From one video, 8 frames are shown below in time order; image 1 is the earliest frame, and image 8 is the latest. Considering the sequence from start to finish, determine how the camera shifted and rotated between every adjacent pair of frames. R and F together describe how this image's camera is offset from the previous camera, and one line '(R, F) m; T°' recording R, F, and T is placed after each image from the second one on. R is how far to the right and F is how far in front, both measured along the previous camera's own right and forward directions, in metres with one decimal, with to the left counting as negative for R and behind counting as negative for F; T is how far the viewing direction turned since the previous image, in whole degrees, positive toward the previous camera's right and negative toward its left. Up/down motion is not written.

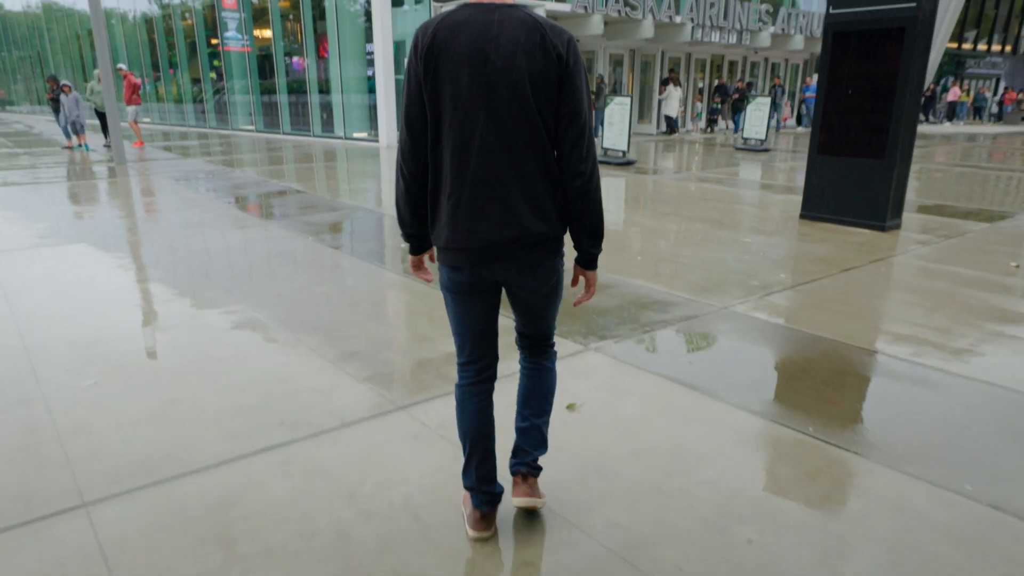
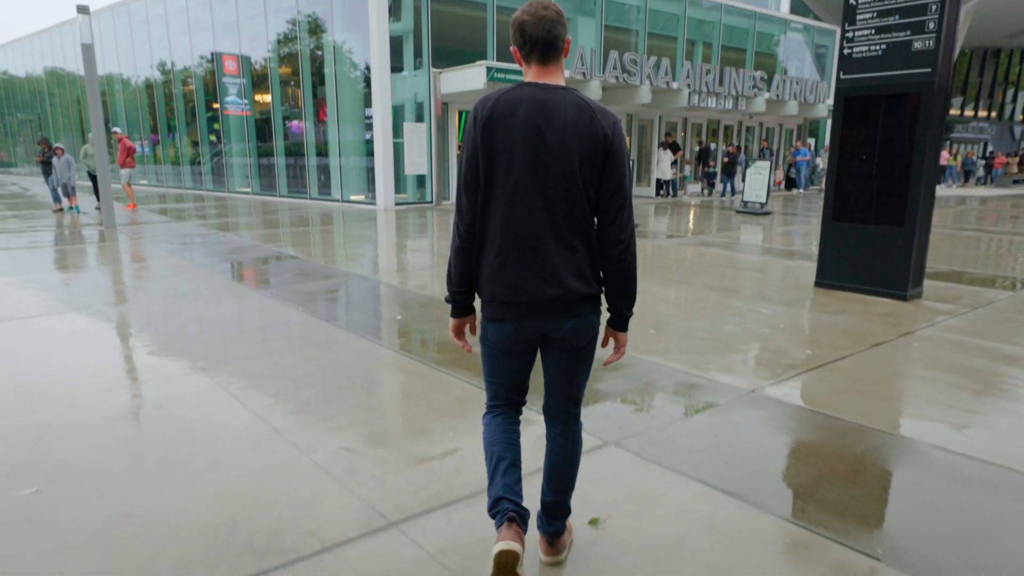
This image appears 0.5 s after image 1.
(-0.1, +0.3) m; 0°
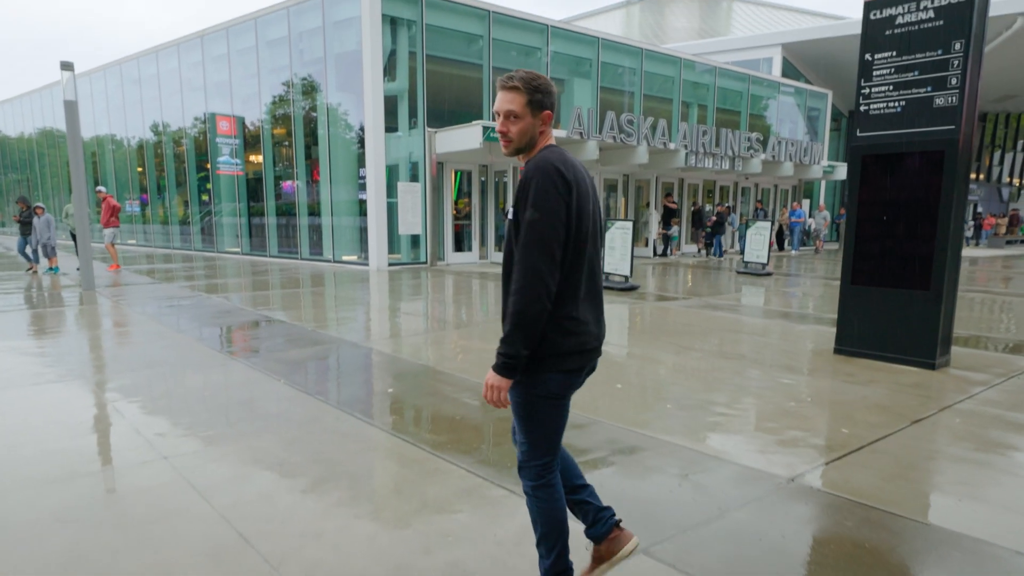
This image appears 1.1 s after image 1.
(-0.1, +0.4) m; +1°
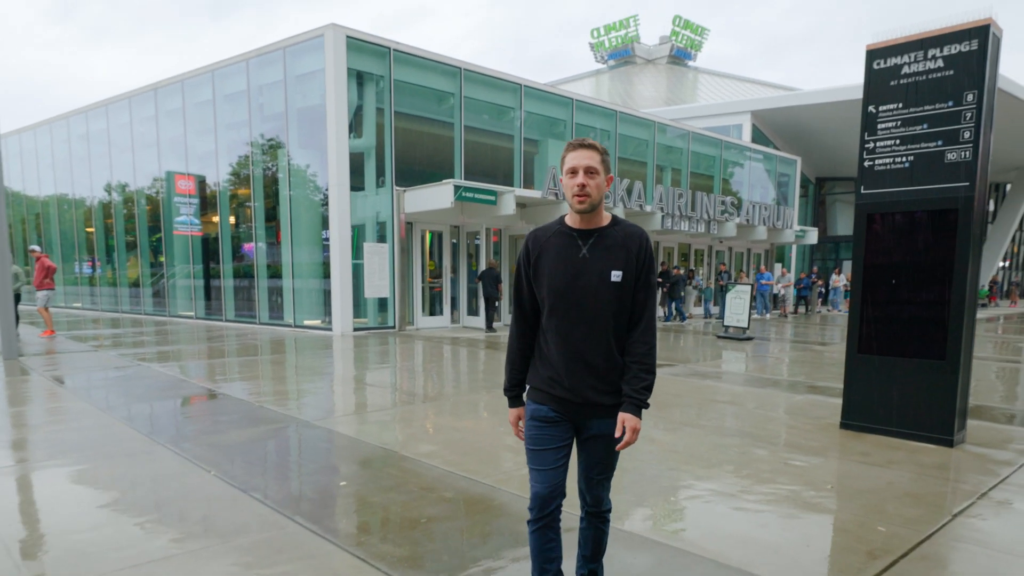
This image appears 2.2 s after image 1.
(0.0, +0.6) m; +2°
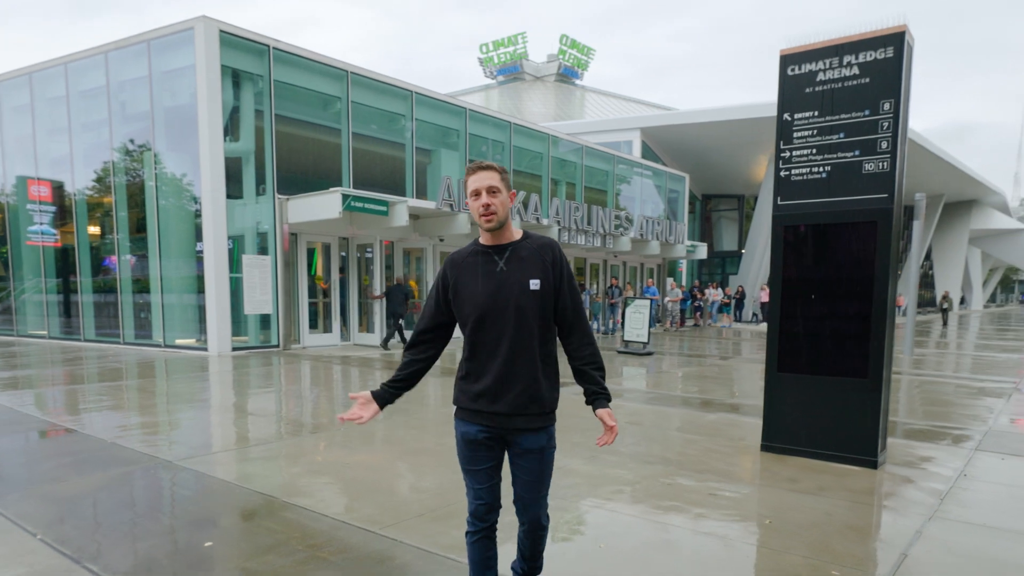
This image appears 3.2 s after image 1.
(-0.1, +0.5) m; +9°
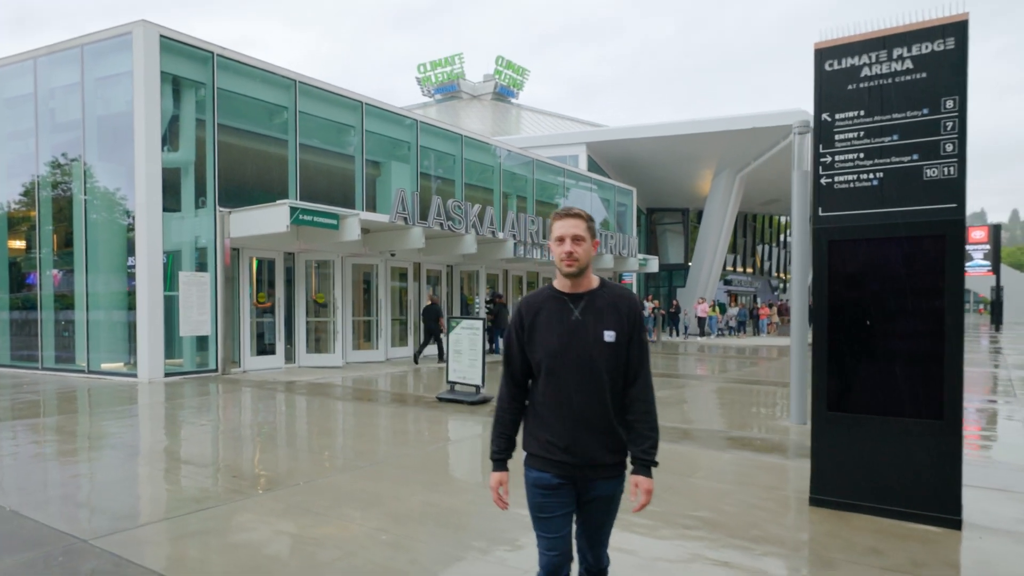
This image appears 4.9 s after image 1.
(-0.4, +0.8) m; +5°
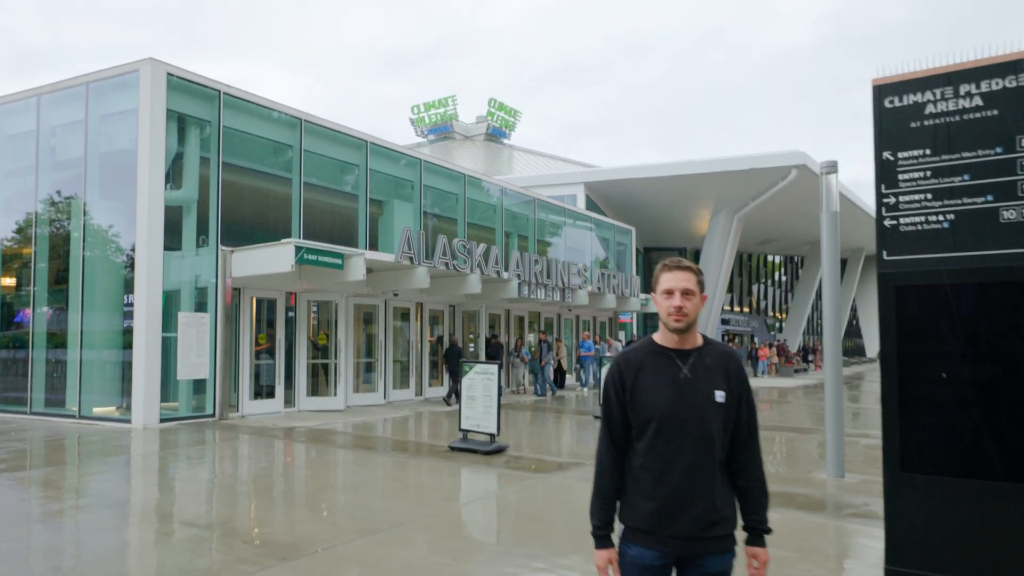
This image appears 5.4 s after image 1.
(-0.3, +0.3) m; 0°
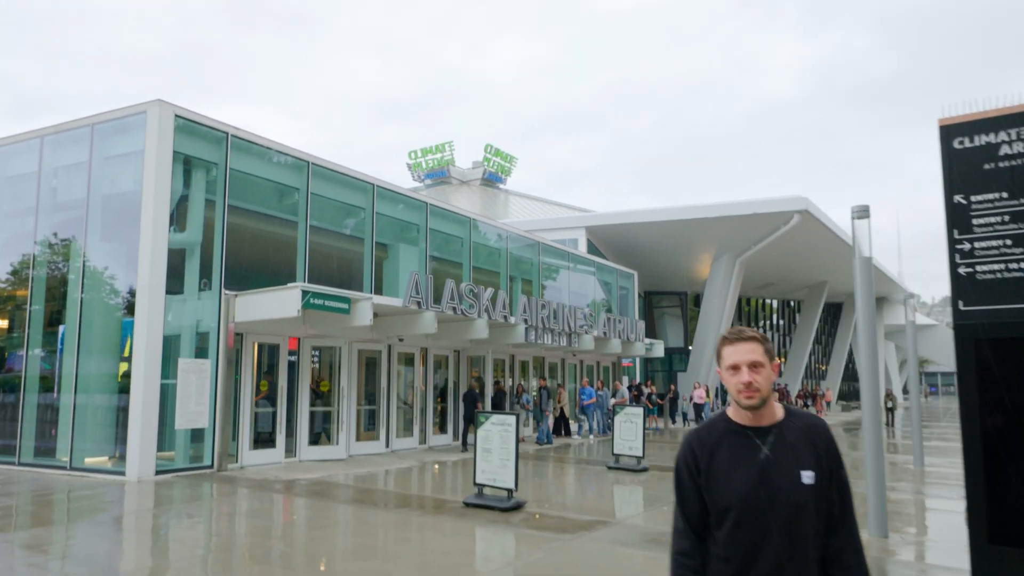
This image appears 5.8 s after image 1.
(-0.2, +0.4) m; 0°
